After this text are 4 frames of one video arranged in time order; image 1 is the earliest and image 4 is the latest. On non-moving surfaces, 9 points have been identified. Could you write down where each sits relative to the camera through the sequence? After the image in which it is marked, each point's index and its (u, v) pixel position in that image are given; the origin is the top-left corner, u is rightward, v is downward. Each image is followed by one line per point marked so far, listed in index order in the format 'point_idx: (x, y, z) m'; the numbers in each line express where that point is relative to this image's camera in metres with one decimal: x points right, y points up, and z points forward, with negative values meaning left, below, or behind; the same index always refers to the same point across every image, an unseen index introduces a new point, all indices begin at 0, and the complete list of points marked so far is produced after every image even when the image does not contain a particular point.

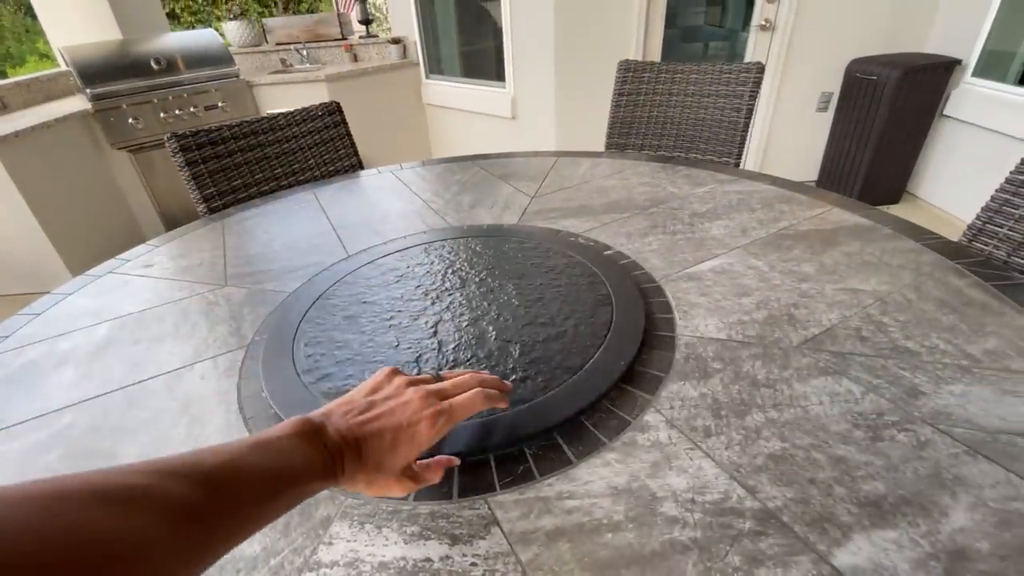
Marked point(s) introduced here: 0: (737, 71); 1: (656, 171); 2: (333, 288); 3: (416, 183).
0: (+0.6, +0.6, +1.4) m
1: (+0.3, +0.2, +1.0) m
2: (-0.3, 0.0, +0.7) m
3: (-0.2, +0.2, +1.1) m
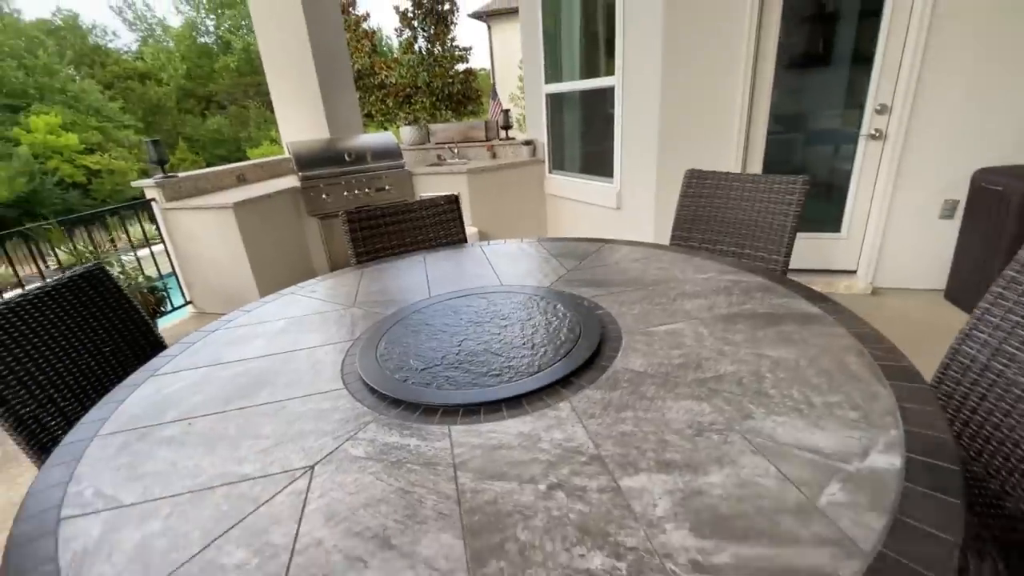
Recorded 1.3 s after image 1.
0: (+0.9, +0.3, +1.6) m
1: (+0.4, +0.1, +1.2) m
2: (-0.2, -0.1, +1.1) m
3: (-0.1, +0.1, +1.5) m
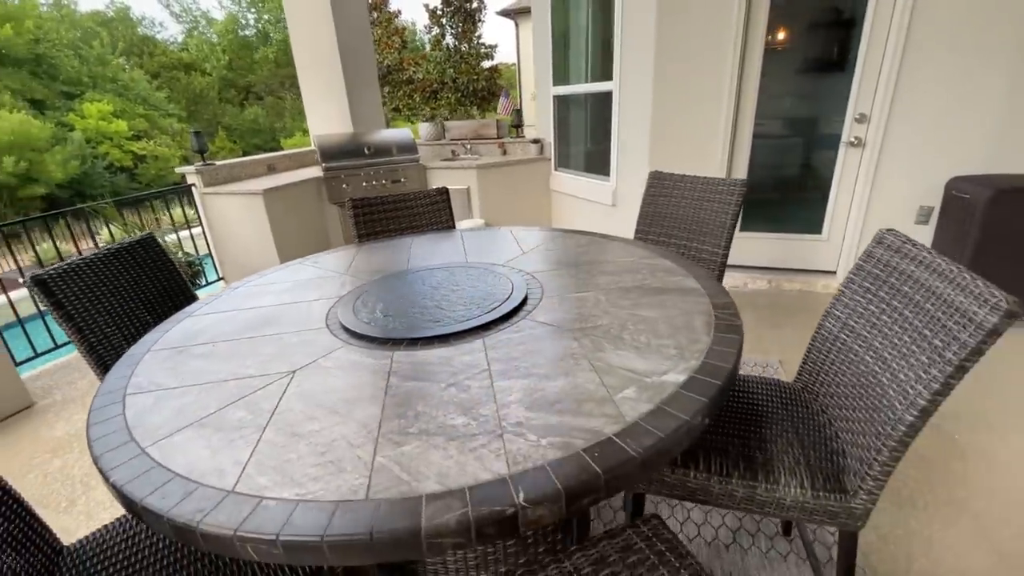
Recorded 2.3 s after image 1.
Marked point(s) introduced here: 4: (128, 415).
0: (+0.8, +0.4, +1.8) m
1: (+0.3, +0.1, +1.5) m
2: (-0.3, 0.0, +1.4) m
3: (-0.2, +0.2, +1.8) m
4: (-0.7, -0.2, +0.9) m
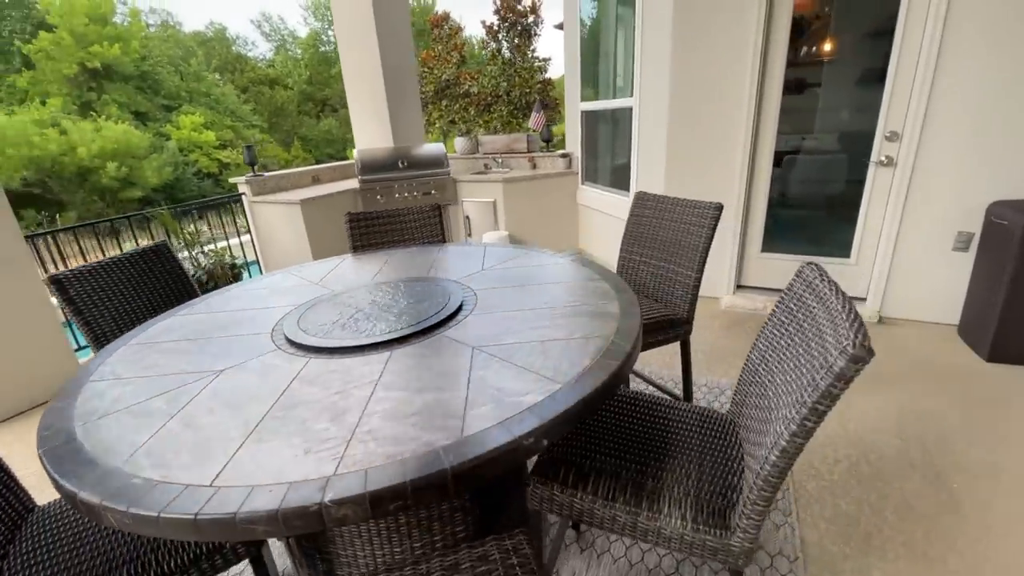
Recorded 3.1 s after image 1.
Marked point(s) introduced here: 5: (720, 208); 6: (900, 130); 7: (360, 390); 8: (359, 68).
0: (+0.7, +0.3, +1.8) m
1: (+0.2, +0.1, +1.5) m
2: (-0.5, 0.0, +1.5) m
3: (-0.3, +0.1, +1.9) m
4: (-0.9, -0.2, +1.0) m
5: (+0.7, +0.3, +1.7) m
6: (+2.1, +0.8, +2.6) m
7: (-0.3, -0.2, +0.9) m
8: (-1.5, +2.2, +4.8) m
